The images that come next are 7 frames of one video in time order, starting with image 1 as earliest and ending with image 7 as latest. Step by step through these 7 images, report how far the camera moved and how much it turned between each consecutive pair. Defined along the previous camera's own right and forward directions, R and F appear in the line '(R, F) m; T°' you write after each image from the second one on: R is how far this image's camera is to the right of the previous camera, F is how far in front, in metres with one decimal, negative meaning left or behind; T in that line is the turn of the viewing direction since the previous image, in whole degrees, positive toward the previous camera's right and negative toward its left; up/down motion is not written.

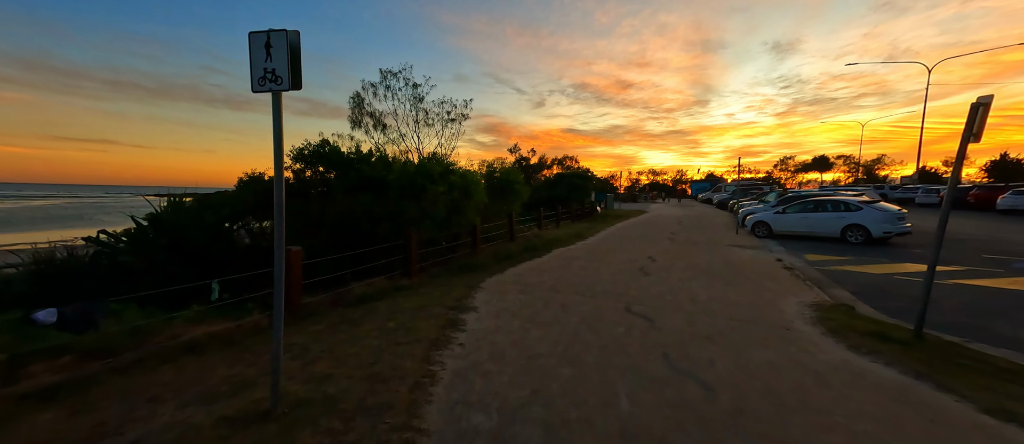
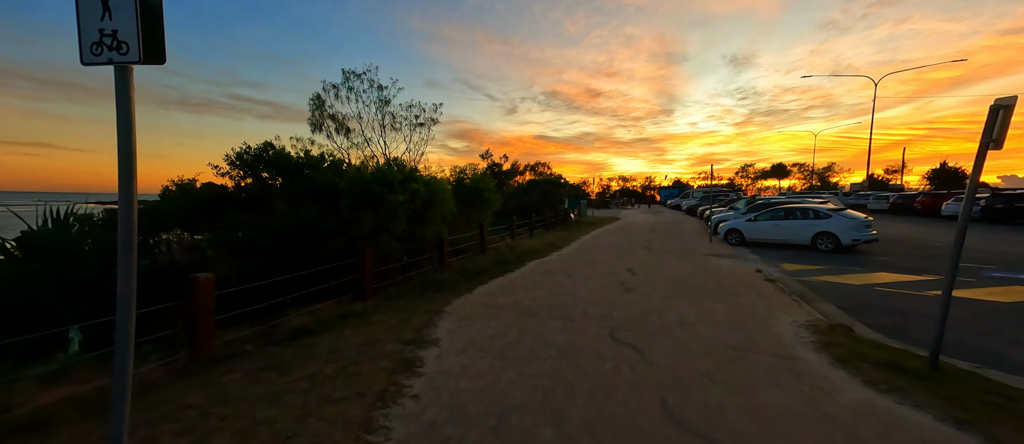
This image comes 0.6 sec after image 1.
(+0.1, +0.8) m; +4°
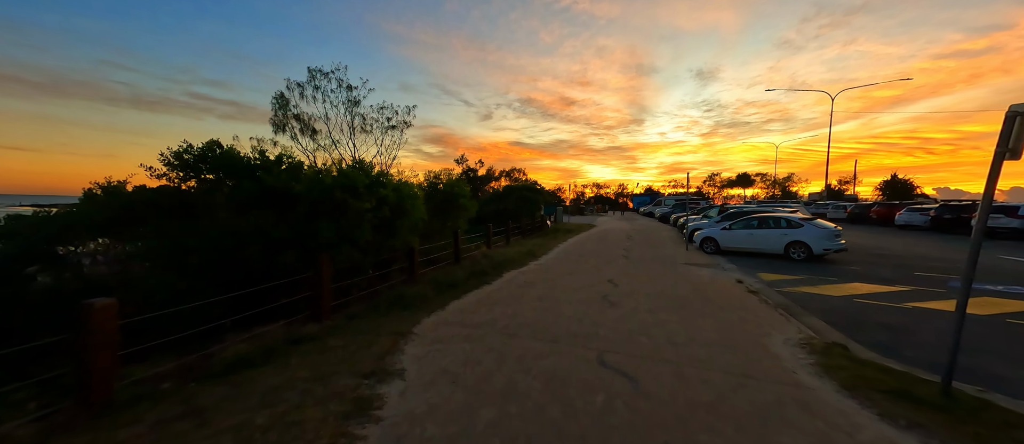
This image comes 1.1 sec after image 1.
(0.0, +0.6) m; +4°
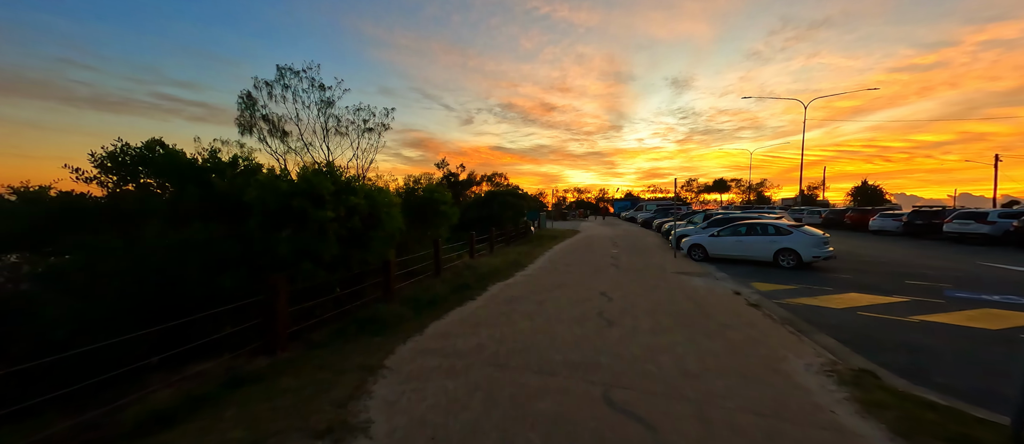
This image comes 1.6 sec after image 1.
(-0.1, +0.7) m; +3°
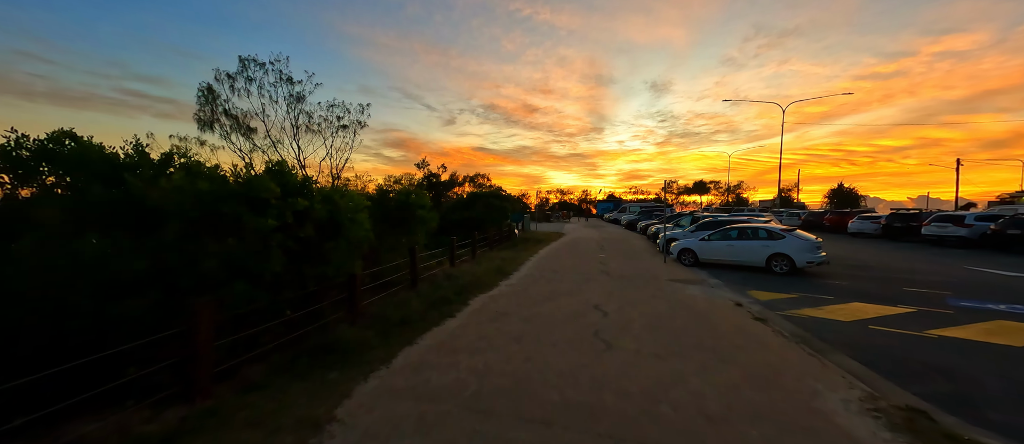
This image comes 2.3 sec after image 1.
(0.0, +0.9) m; +3°
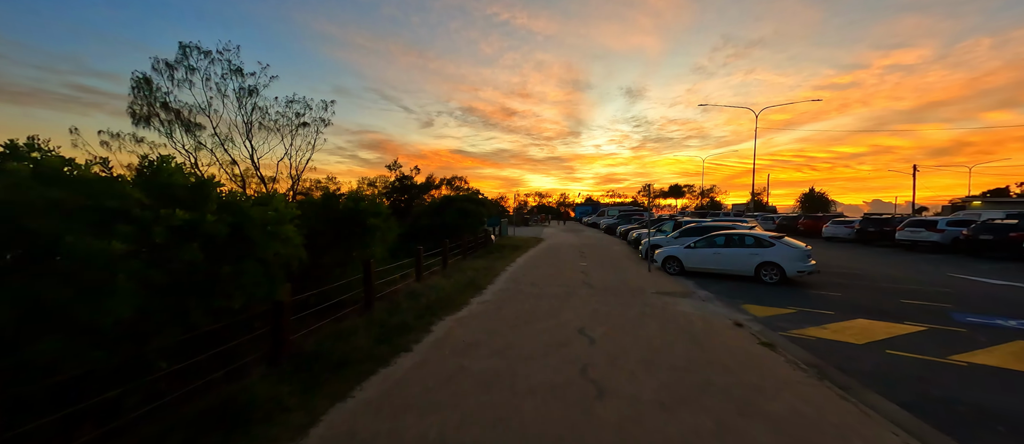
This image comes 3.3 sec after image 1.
(+0.1, +1.2) m; +3°
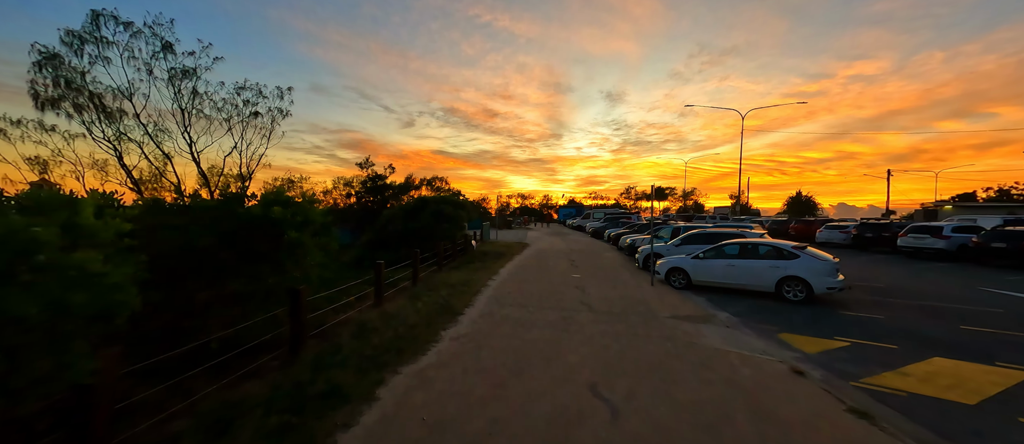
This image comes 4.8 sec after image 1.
(0.0, +2.1) m; +3°
